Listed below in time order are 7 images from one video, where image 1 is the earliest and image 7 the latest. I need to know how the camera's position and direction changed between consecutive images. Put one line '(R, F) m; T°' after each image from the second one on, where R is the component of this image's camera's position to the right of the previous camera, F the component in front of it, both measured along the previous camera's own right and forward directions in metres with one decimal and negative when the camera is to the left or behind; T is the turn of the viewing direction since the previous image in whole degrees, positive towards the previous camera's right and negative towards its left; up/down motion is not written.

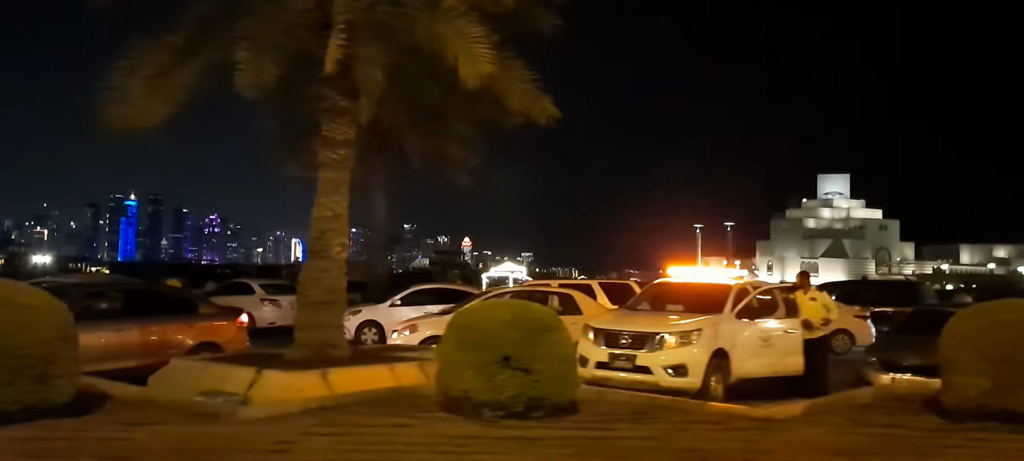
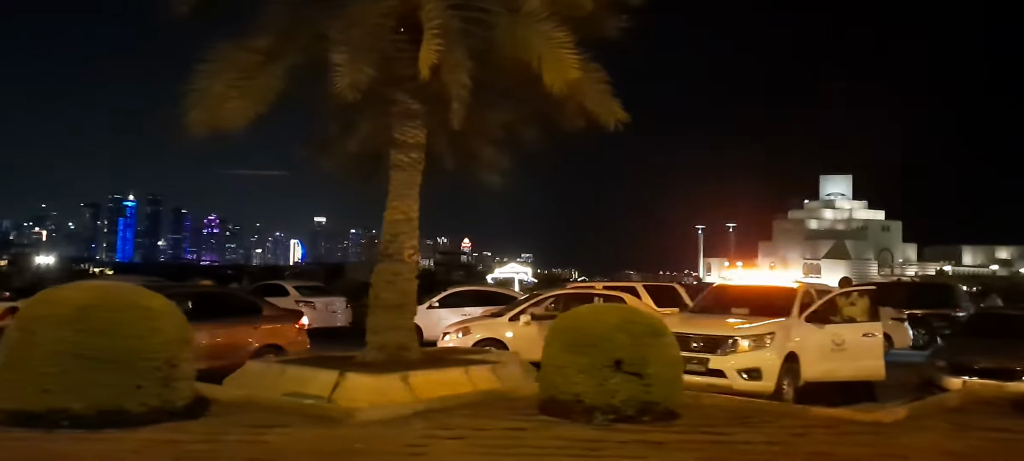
(-0.8, 0.0) m; -1°
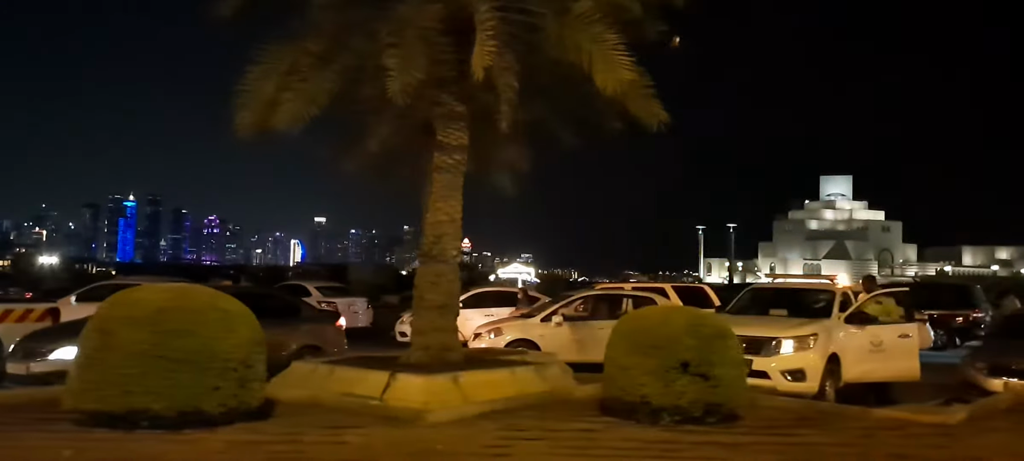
(-0.5, -0.1) m; 0°
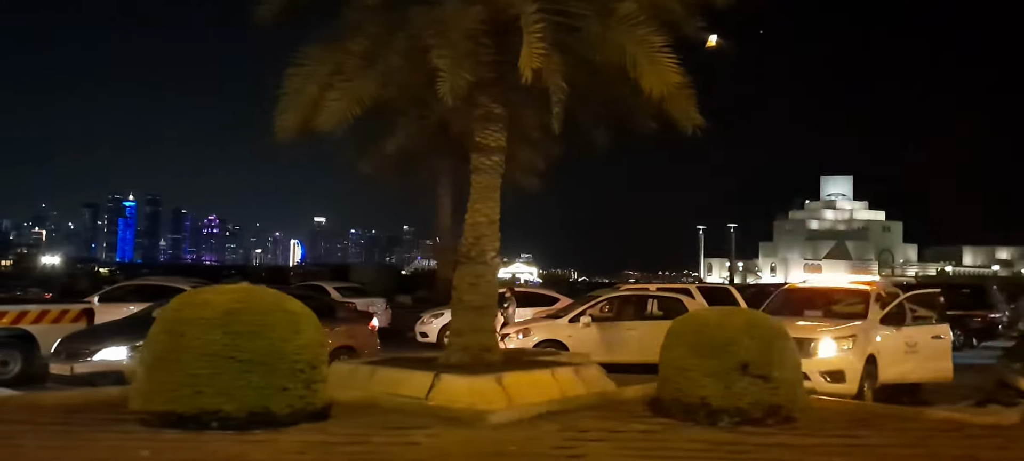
(-0.4, 0.0) m; 0°
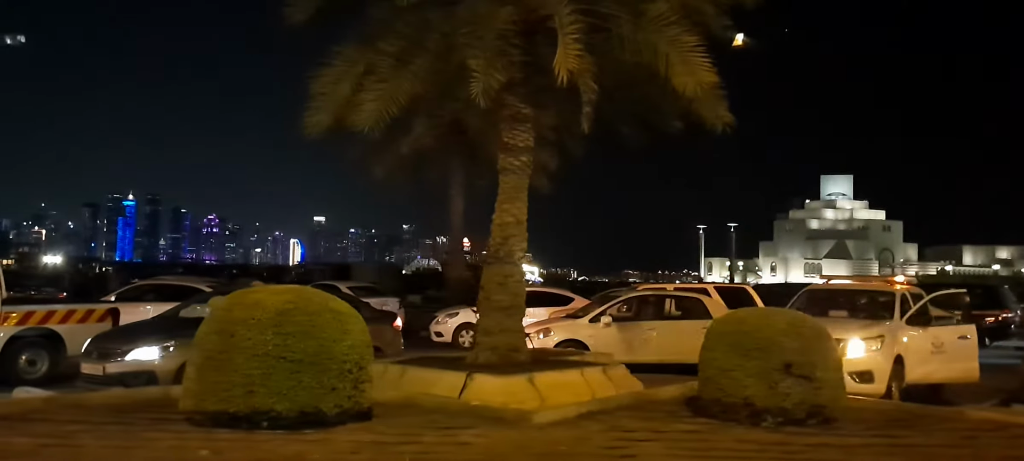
(-0.3, 0.0) m; 0°
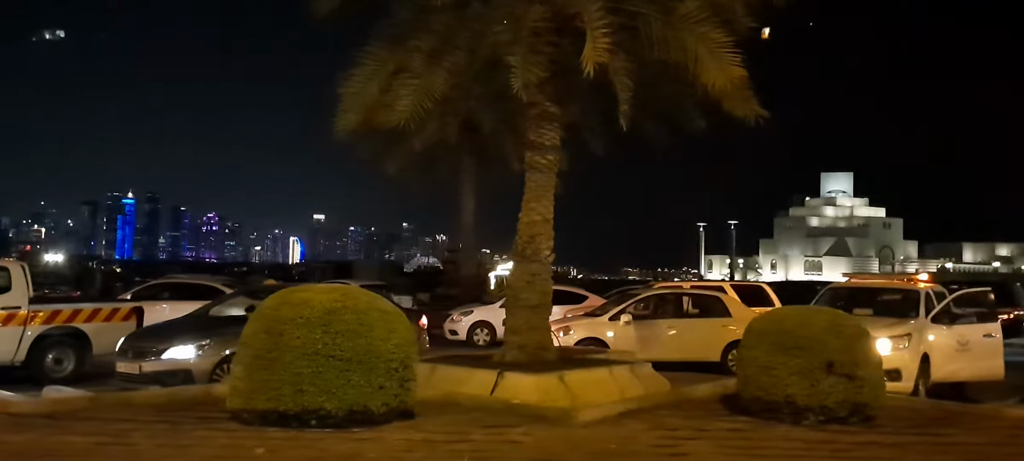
(-0.3, 0.0) m; 0°
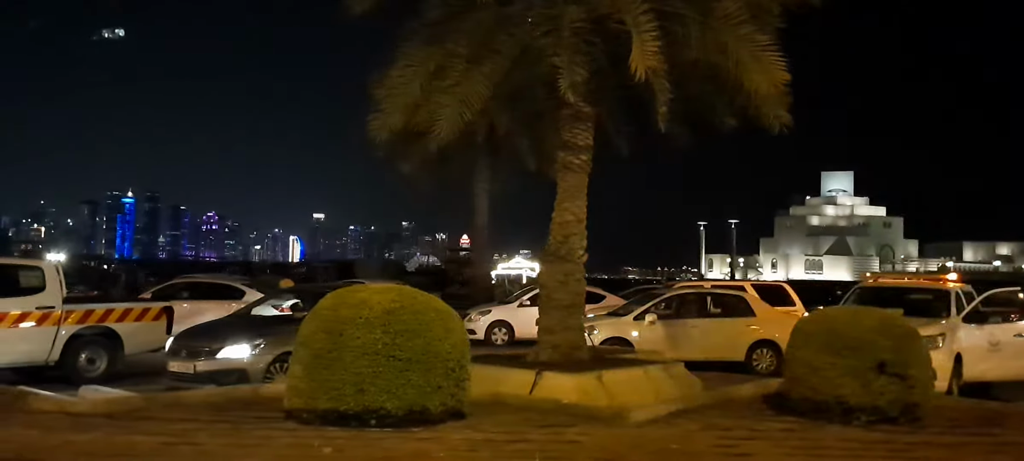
(-0.4, 0.0) m; 0°
